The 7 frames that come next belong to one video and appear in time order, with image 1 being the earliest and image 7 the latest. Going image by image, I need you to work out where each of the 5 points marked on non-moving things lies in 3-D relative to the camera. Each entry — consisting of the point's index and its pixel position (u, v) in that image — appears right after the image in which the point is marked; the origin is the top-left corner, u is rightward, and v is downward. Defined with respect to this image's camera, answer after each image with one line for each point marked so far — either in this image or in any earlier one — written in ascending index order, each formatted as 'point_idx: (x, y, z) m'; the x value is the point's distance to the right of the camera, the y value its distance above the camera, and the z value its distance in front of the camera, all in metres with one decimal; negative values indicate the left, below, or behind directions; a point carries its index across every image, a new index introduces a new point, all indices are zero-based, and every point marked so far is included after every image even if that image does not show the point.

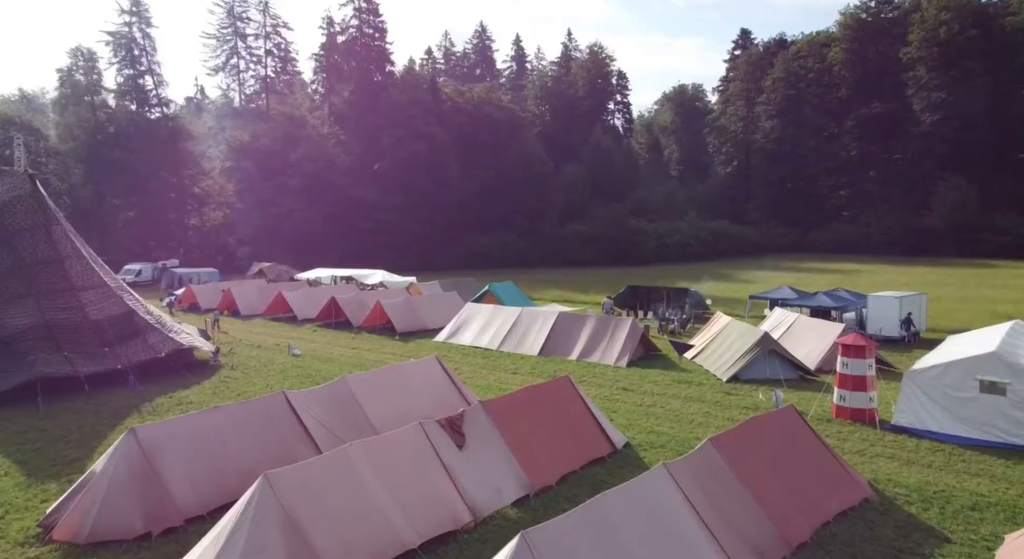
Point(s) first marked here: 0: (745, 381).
0: (+5.9, -2.6, +17.7) m
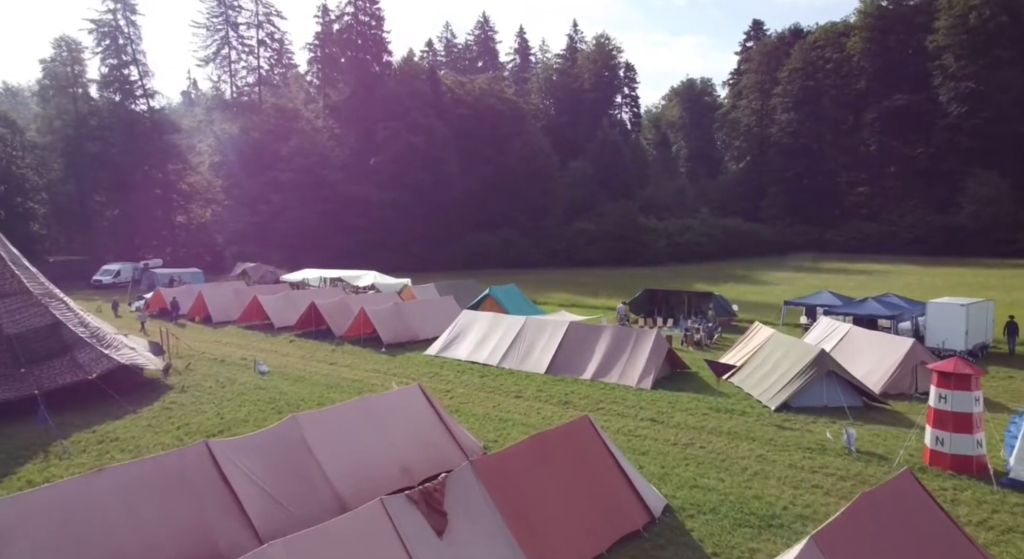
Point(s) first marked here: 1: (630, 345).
0: (+6.0, -2.7, +14.6) m
1: (+3.0, -1.7, +17.9) m
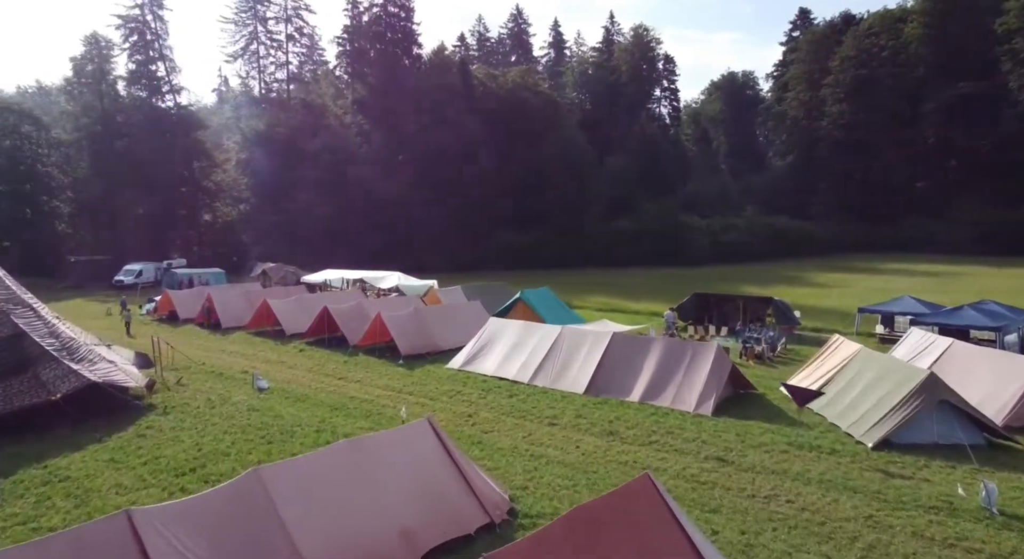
0: (+6.6, -2.8, +11.7) m
1: (+3.8, -1.8, +15.2) m
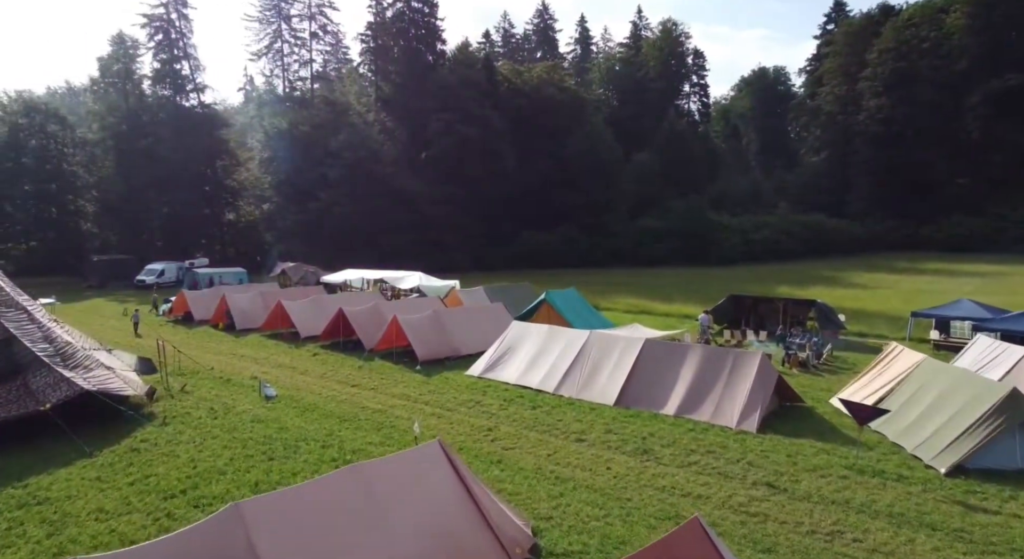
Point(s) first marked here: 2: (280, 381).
0: (+6.9, -2.9, +10.3) m
1: (+4.3, -1.8, +13.9) m
2: (-5.6, -2.4, +16.7) m
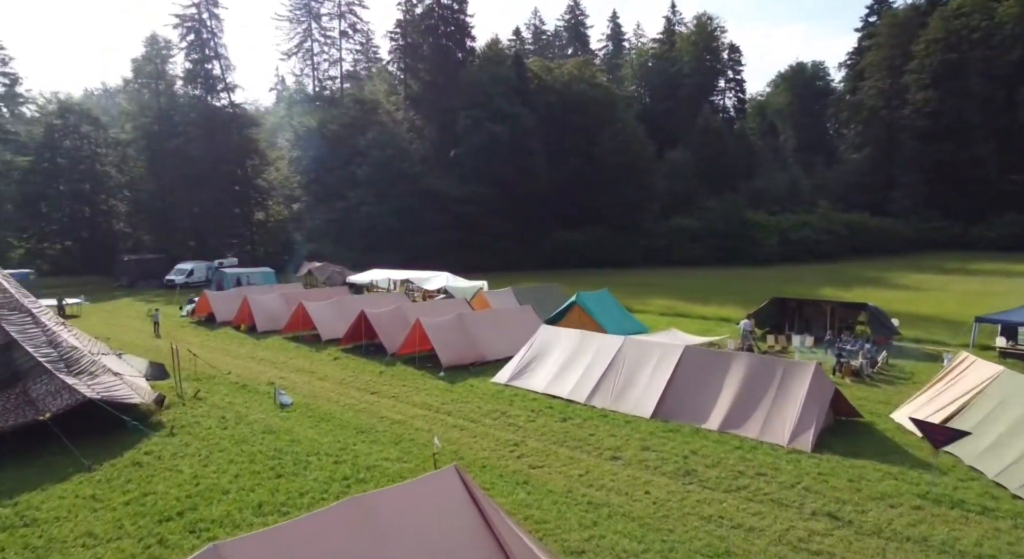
0: (+7.3, -2.9, +8.9) m
1: (+4.8, -1.9, +12.7) m
2: (-4.9, -2.5, +16.0) m
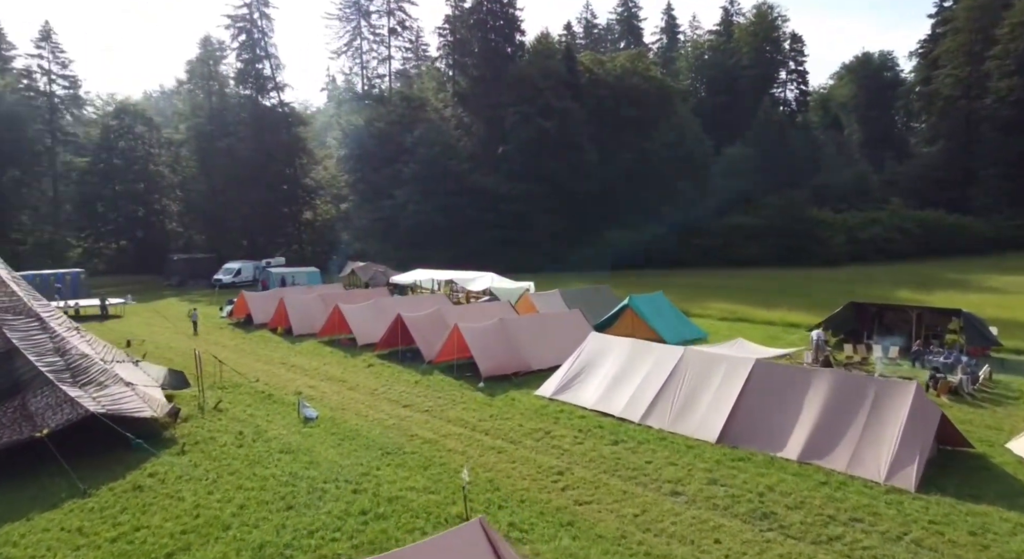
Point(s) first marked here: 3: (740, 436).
0: (+7.7, -3.0, +6.9) m
1: (+5.5, -2.0, +10.8) m
2: (-4.0, -2.5, +14.8) m
3: (+3.8, -2.6, +11.7) m
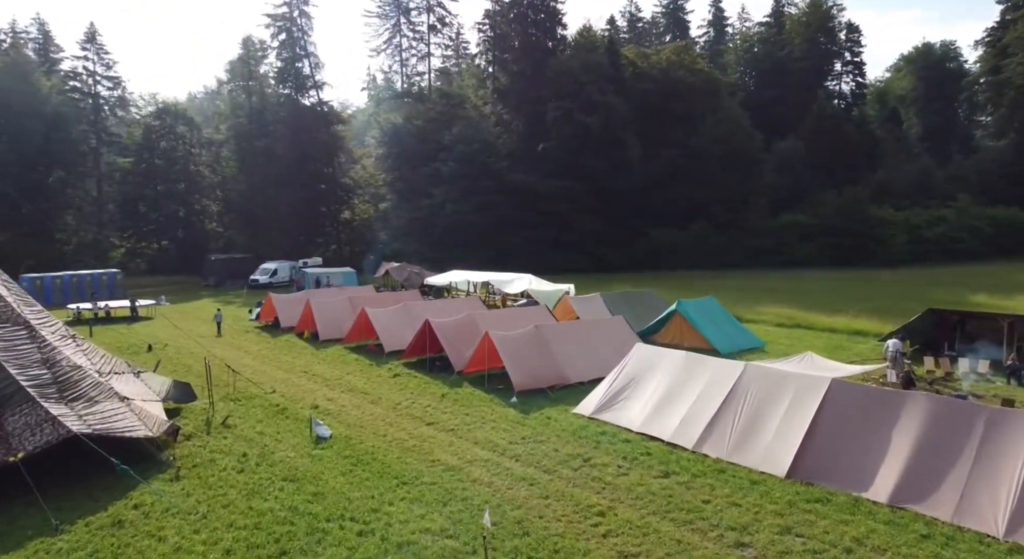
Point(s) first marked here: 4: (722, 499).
0: (+7.9, -3.1, +4.9) m
1: (+5.9, -2.1, +8.9) m
2: (-3.3, -2.6, +13.5) m
3: (+4.3, -2.7, +9.9) m
4: (+2.8, -3.0, +9.4) m
